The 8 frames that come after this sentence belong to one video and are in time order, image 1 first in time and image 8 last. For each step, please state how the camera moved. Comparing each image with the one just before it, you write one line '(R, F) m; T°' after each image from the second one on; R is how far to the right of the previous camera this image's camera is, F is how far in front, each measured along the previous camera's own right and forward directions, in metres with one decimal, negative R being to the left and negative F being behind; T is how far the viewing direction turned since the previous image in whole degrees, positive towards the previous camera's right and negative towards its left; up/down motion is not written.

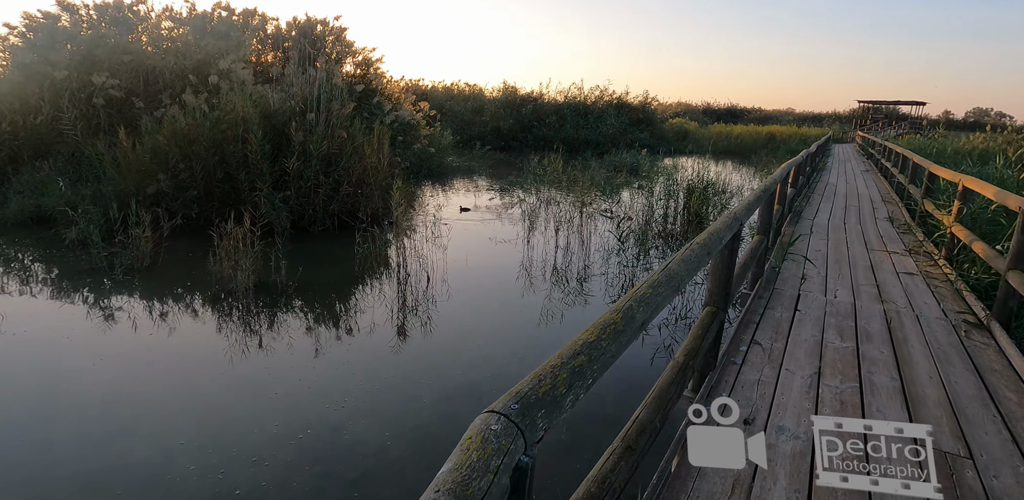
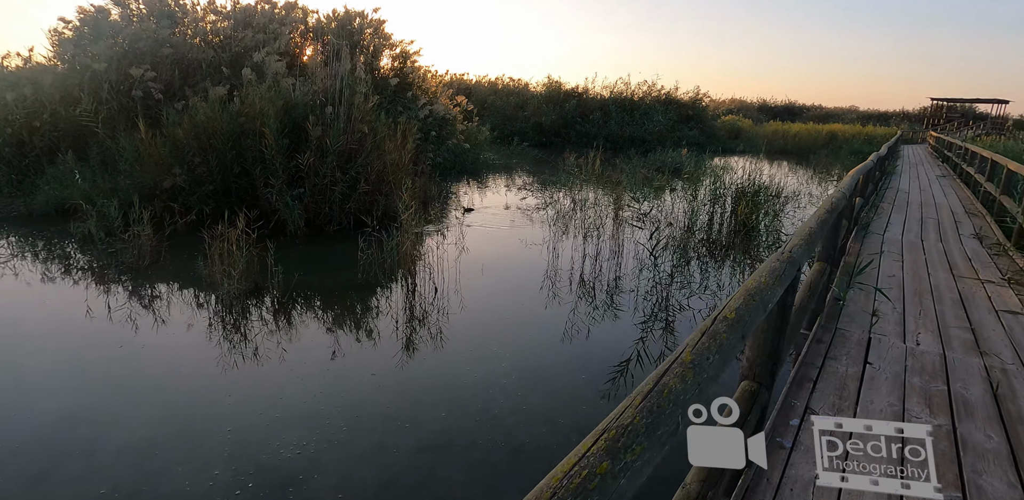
(+0.2, +0.6) m; -4°
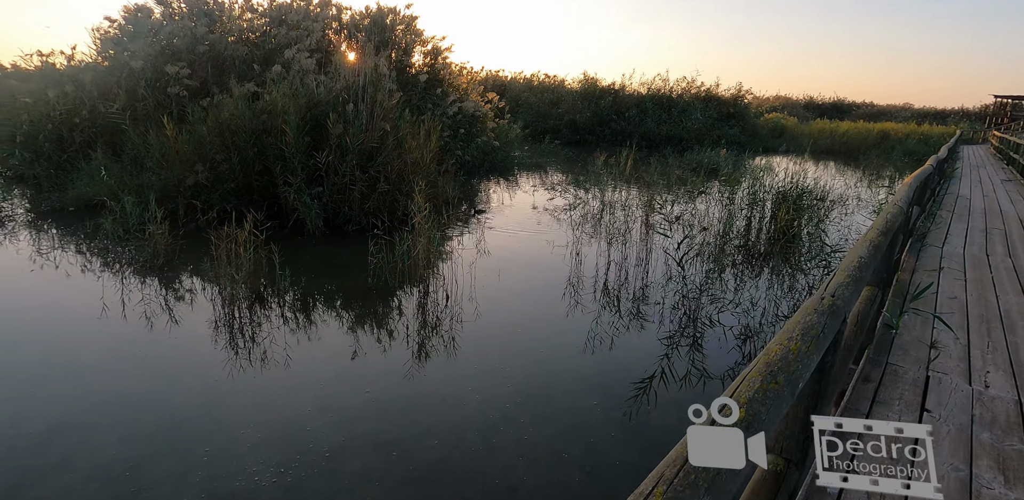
(+0.2, +0.3) m; -4°
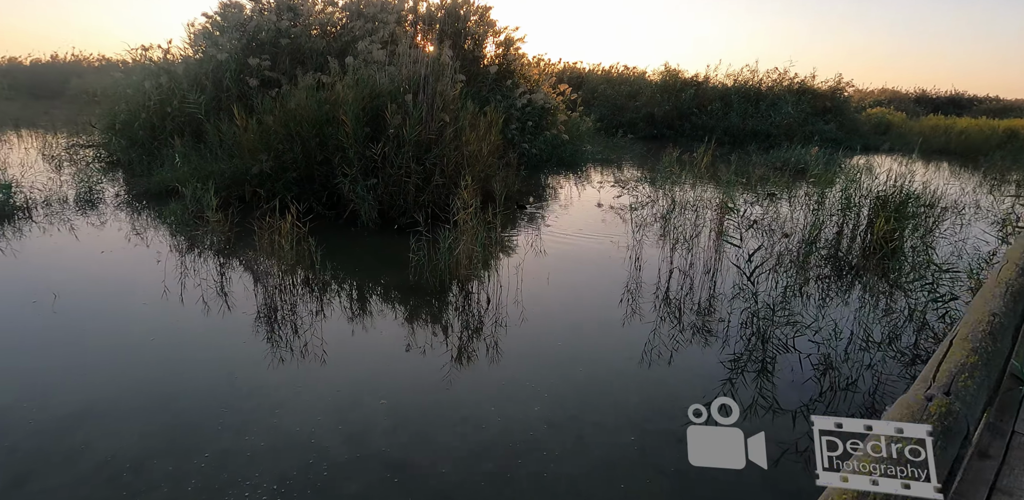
(+0.2, +0.4) m; -7°
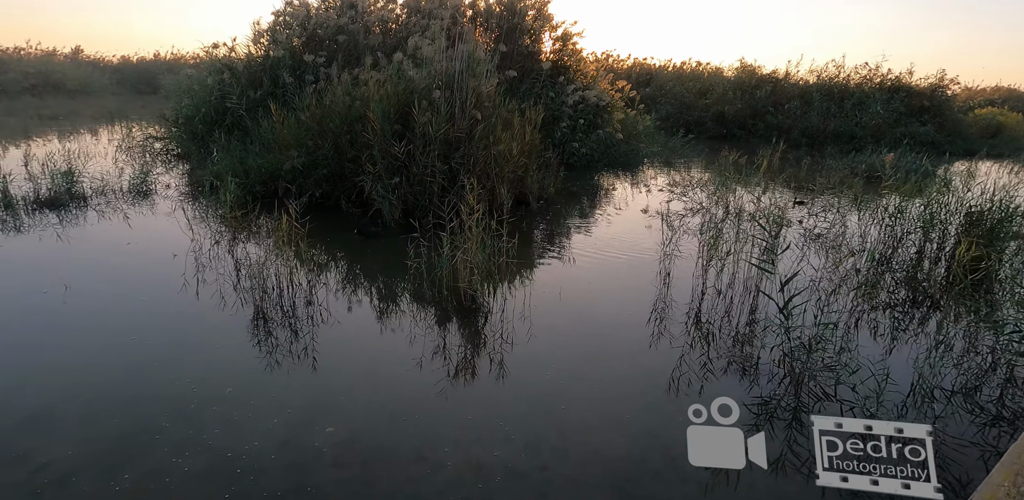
(+0.5, +0.5) m; -7°
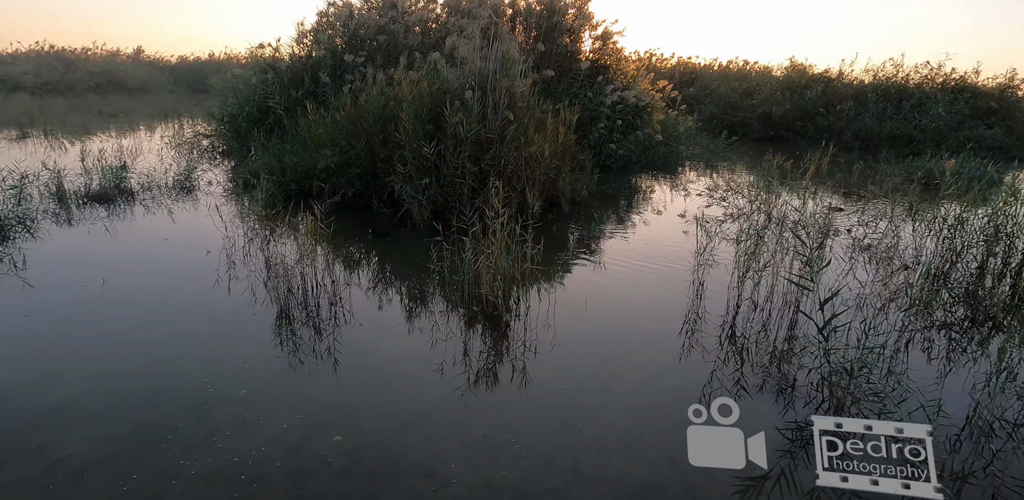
(+0.1, +0.1) m; -4°
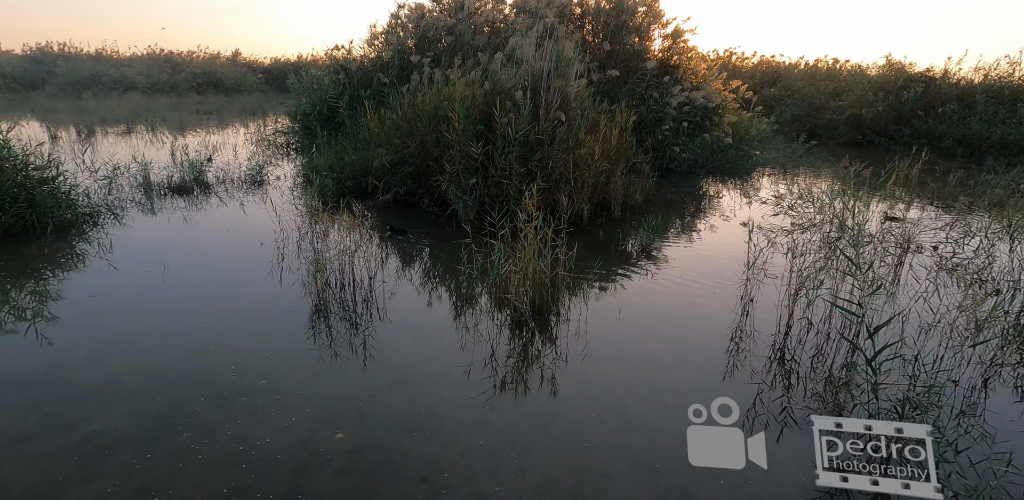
(+0.3, +0.2) m; -7°
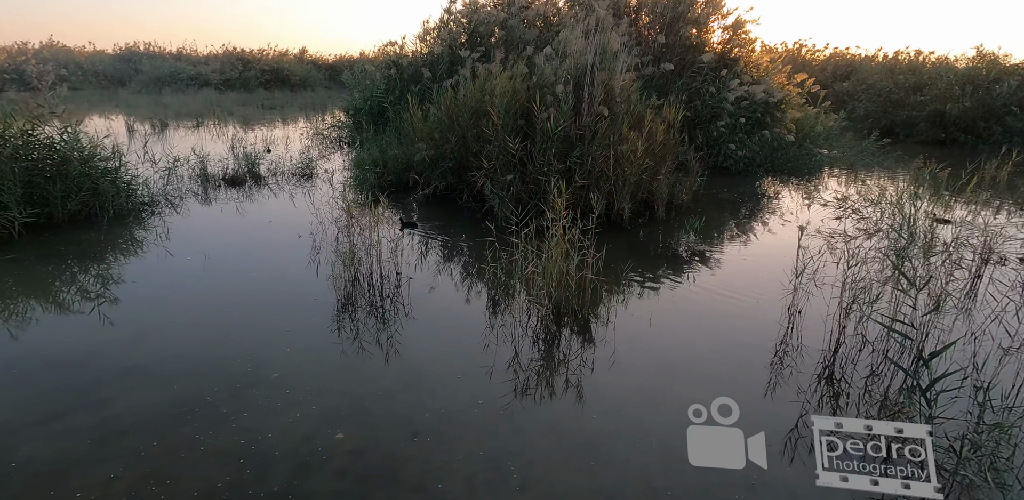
(+0.2, +0.2) m; -6°
